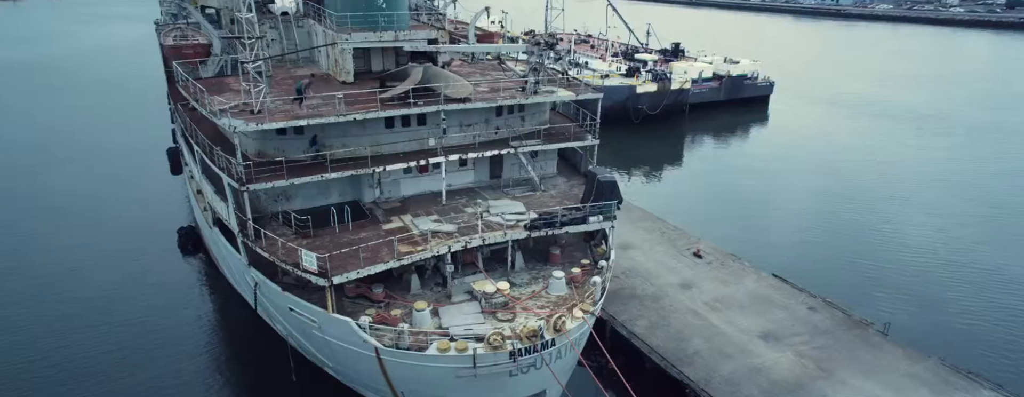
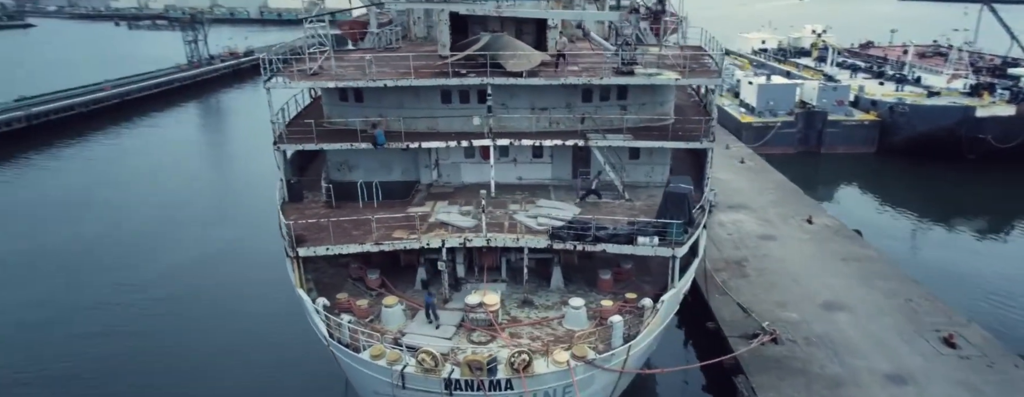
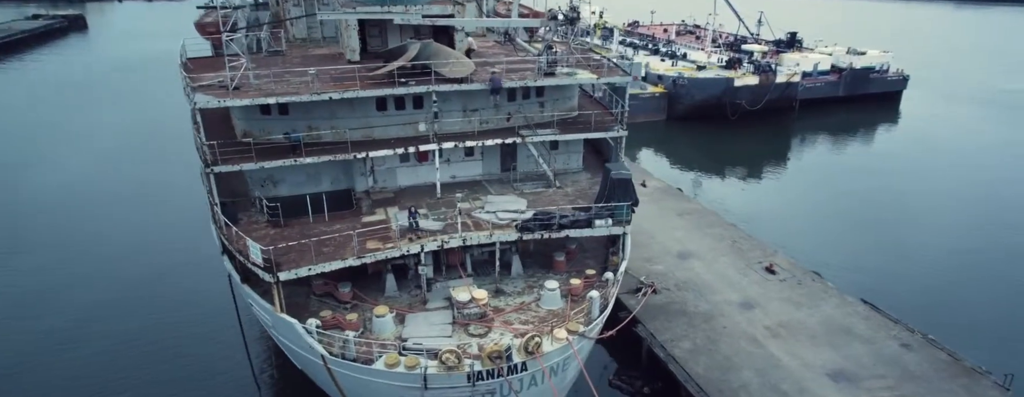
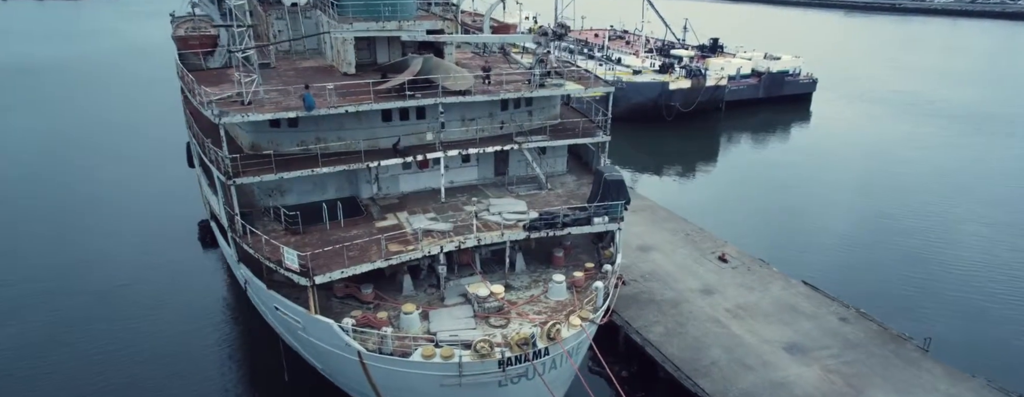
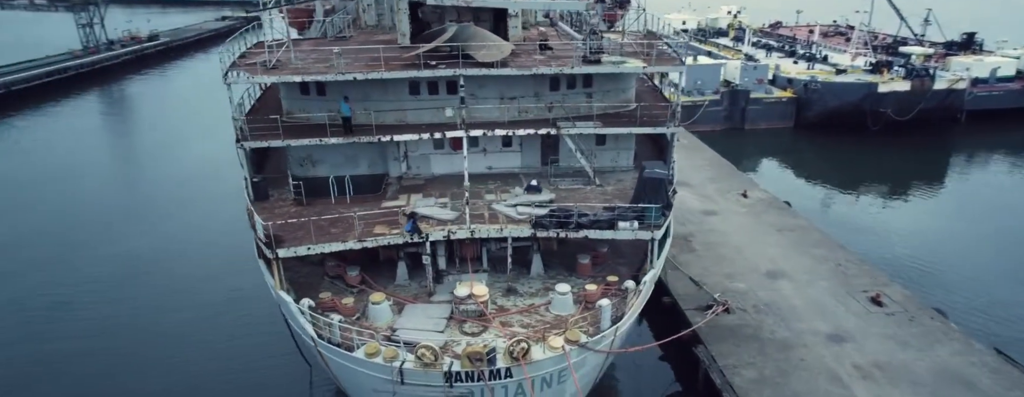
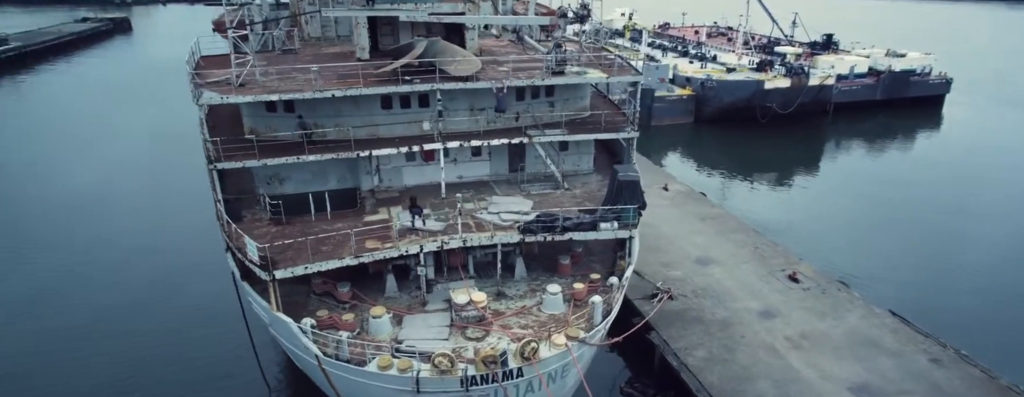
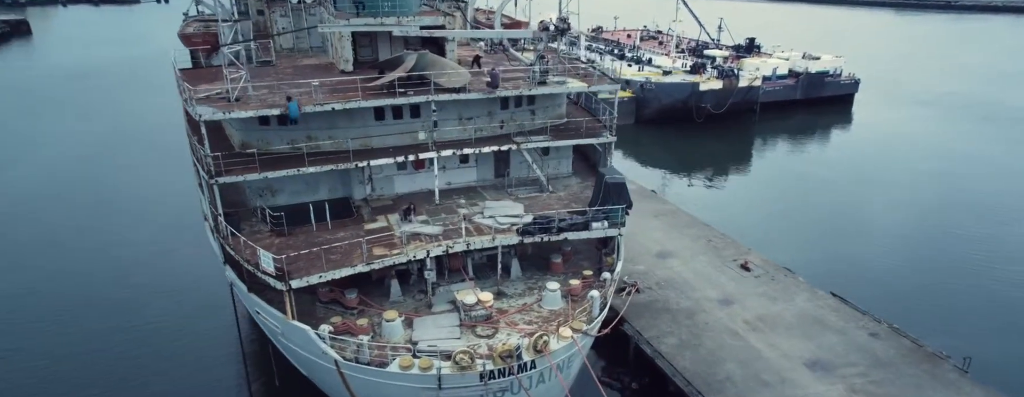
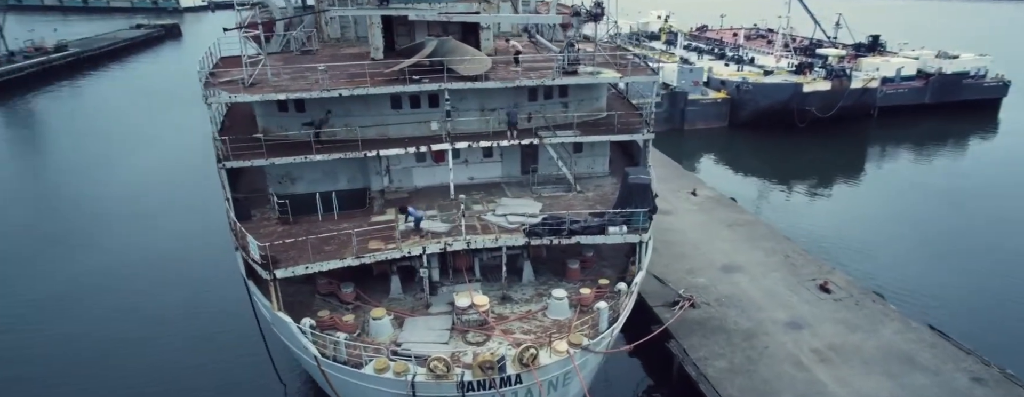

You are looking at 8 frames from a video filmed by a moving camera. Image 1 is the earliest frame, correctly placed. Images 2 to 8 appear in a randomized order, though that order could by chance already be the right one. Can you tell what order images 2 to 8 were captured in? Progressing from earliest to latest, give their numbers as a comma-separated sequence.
4, 7, 3, 6, 8, 5, 2
